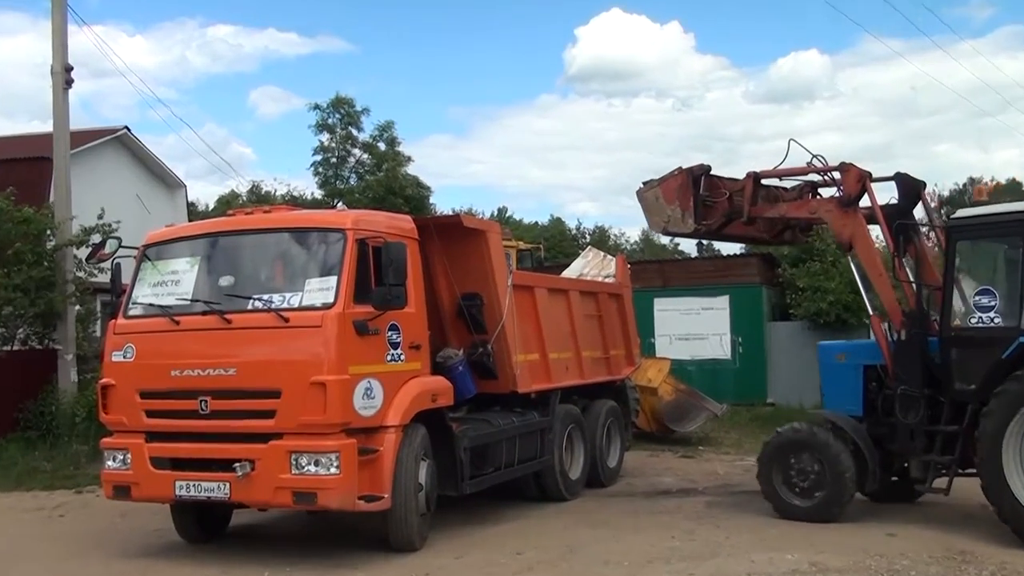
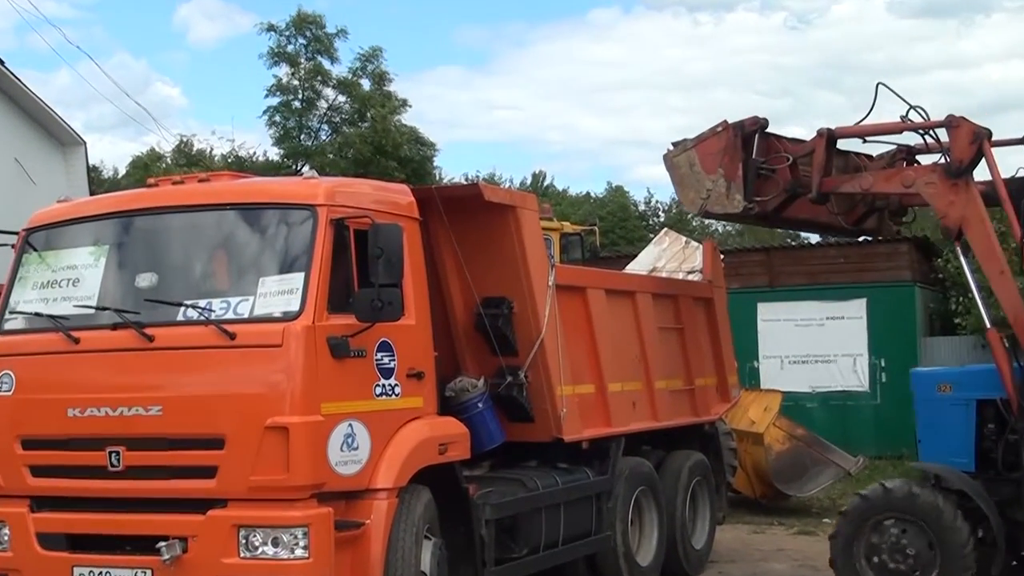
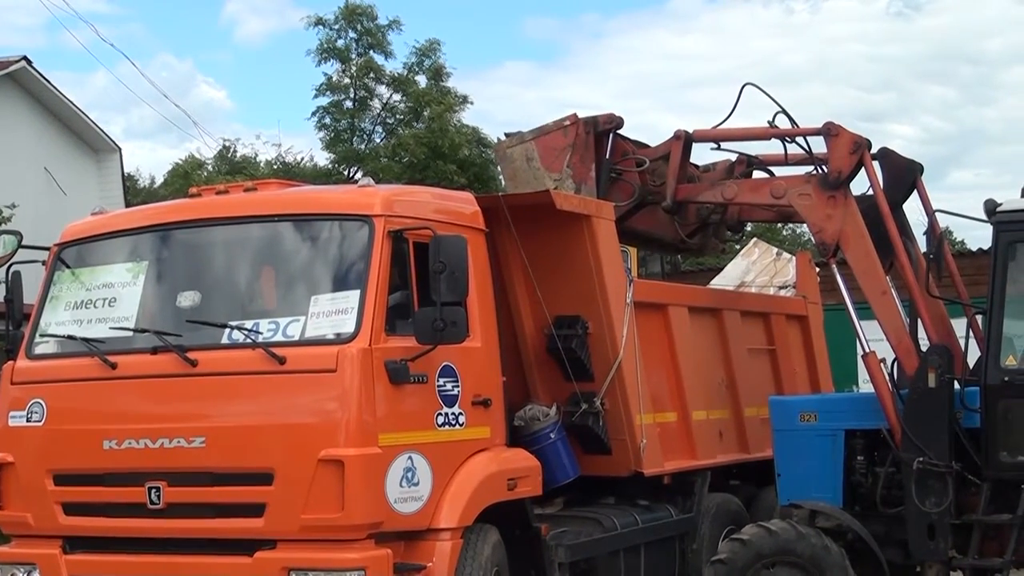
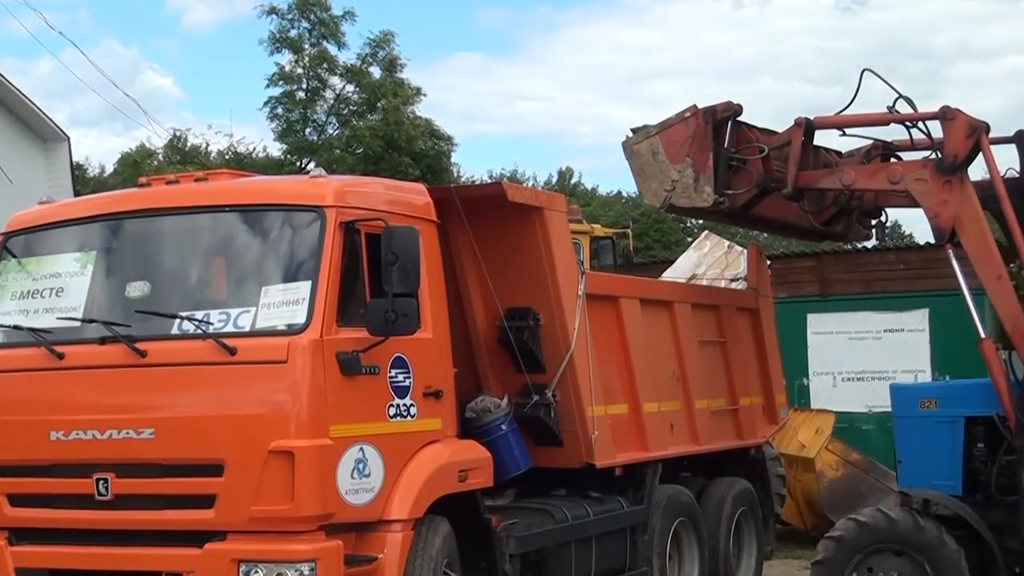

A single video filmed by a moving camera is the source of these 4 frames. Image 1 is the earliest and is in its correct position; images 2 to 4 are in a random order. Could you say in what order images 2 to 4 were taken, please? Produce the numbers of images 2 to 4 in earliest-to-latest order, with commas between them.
2, 4, 3
